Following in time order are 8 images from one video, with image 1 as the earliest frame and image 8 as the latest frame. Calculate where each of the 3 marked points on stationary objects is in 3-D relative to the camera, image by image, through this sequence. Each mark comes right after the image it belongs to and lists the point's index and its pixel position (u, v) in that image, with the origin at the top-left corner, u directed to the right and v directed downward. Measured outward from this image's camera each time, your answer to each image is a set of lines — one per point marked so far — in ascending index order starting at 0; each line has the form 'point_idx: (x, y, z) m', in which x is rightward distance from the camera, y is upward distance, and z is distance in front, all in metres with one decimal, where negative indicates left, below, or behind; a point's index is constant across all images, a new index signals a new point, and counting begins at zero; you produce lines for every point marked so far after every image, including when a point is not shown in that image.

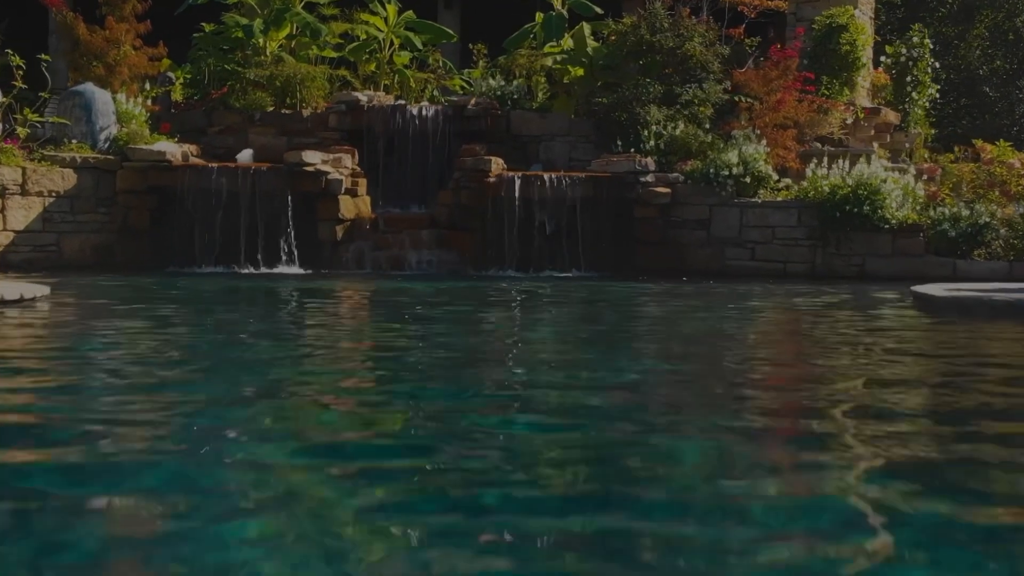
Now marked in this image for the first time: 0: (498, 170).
0: (-0.1, +1.1, +12.7) m
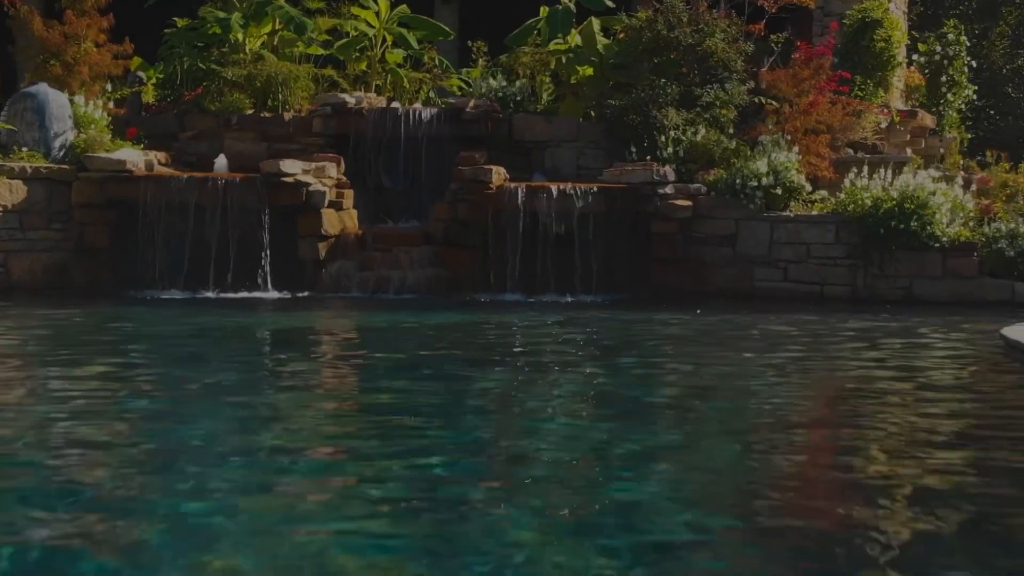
0: (-0.1, +0.9, +11.4) m
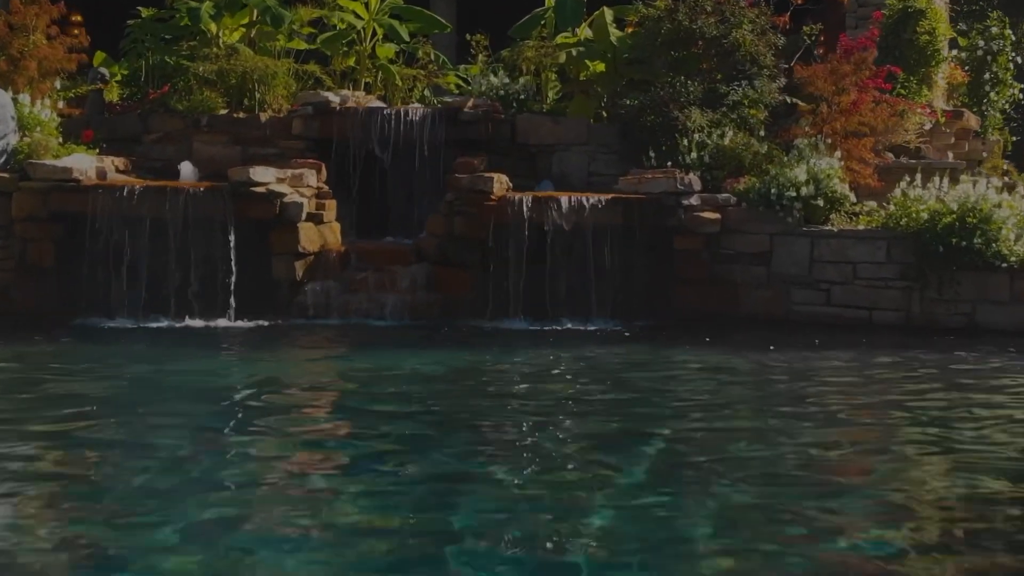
0: (-0.1, +0.7, +10.0) m
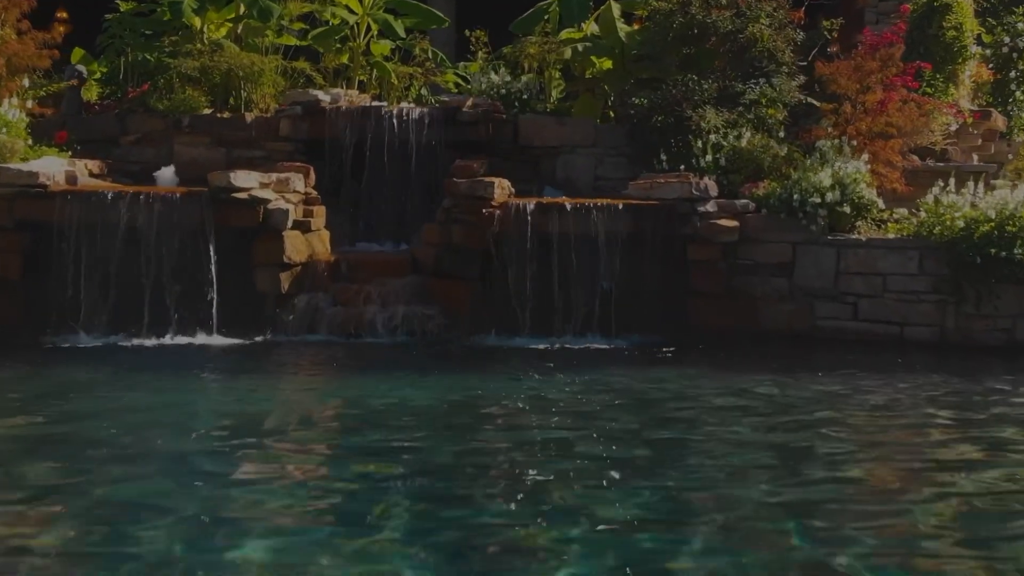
0: (-0.1, +0.6, +9.3) m
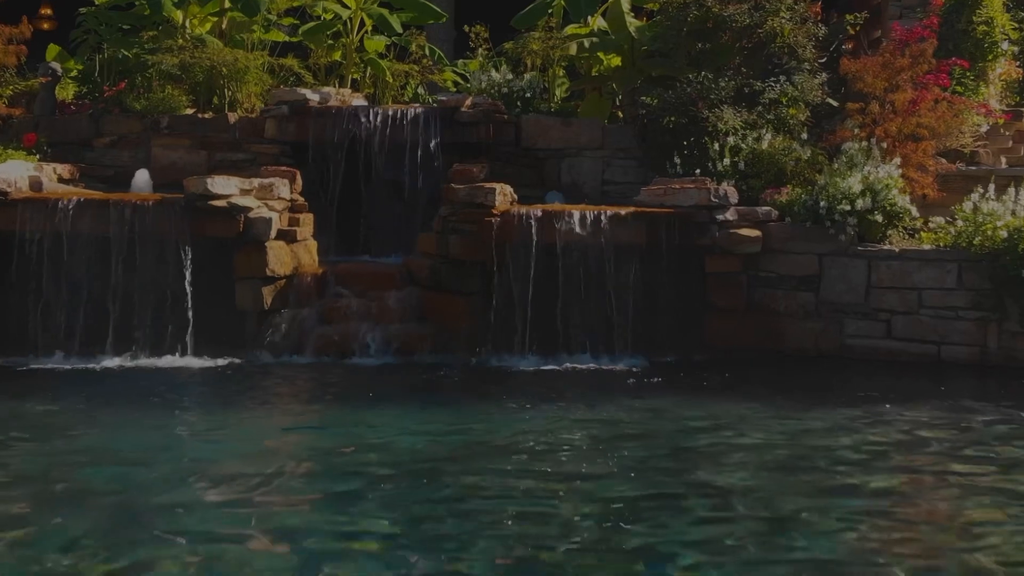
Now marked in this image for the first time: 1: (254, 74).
0: (0.0, +0.5, +8.5) m
1: (-2.1, +1.7, +10.8) m
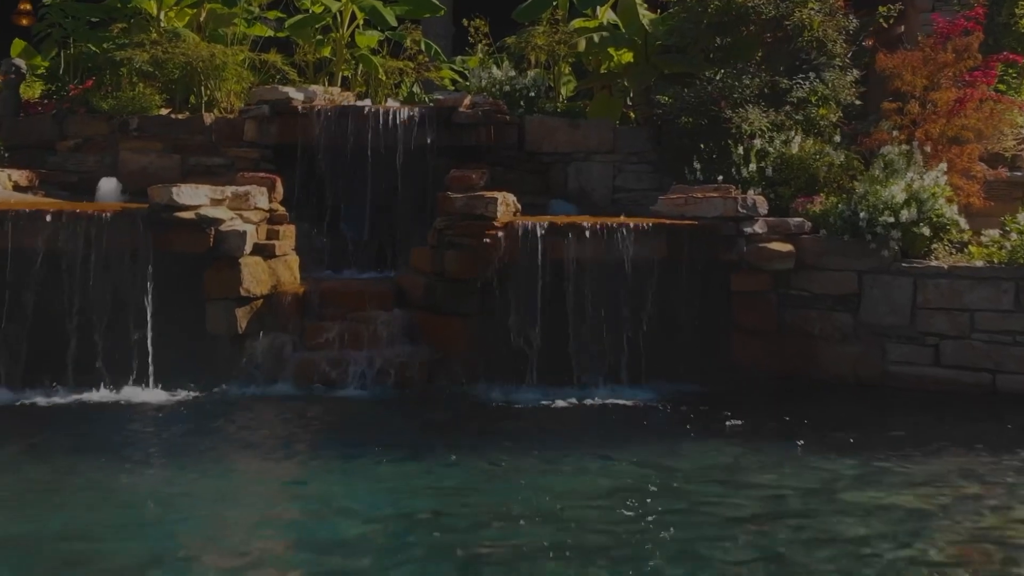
0: (0.0, +0.4, +7.6) m
1: (-2.1, +1.6, +9.9) m
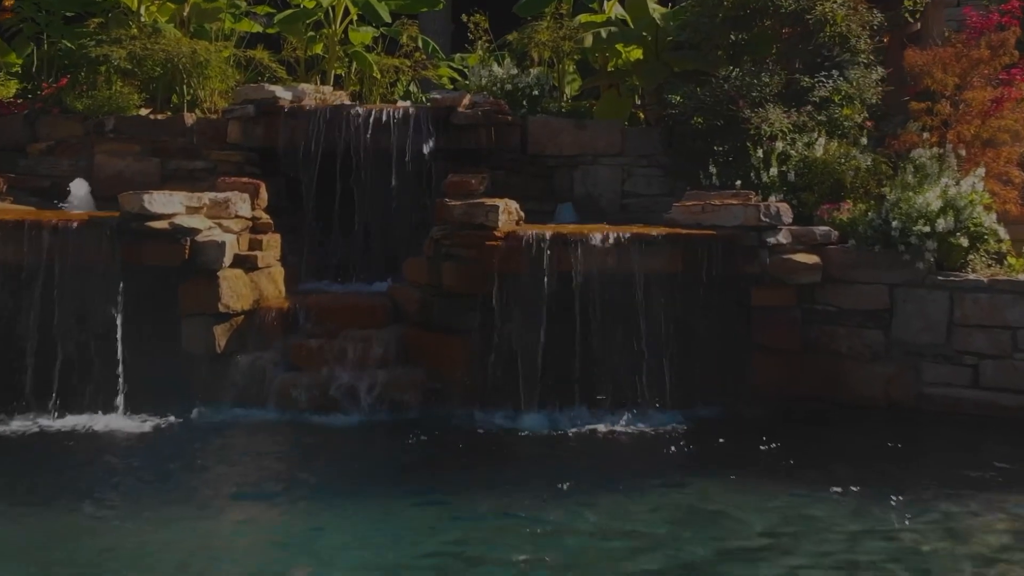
0: (0.0, +0.3, +7.0) m
1: (-2.1, +1.5, +9.3) m
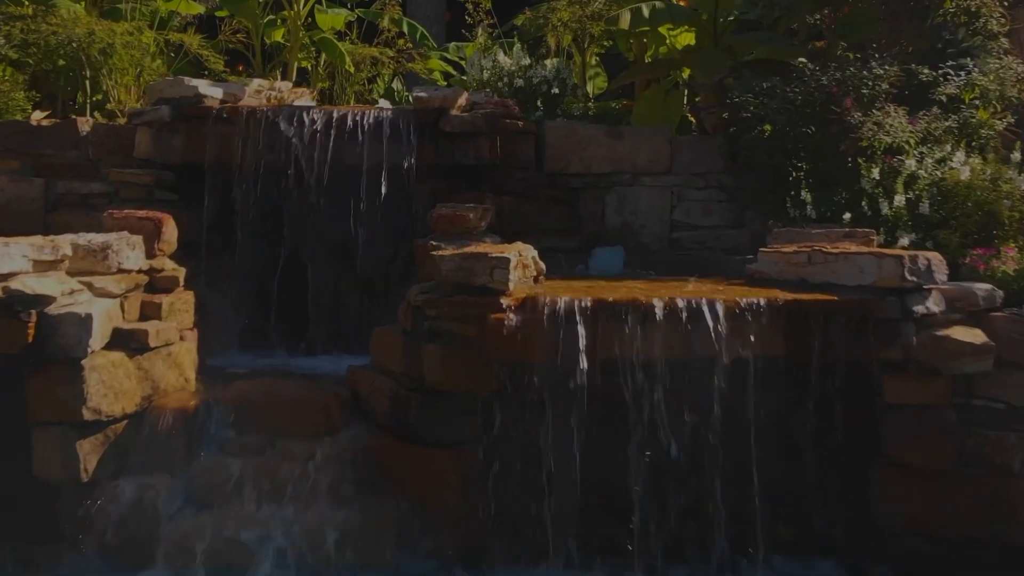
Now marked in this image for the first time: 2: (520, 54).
0: (0.0, 0.0, +4.7) m
1: (-2.0, +1.2, +7.0) m
2: (0.0, +1.4, +7.8) m
